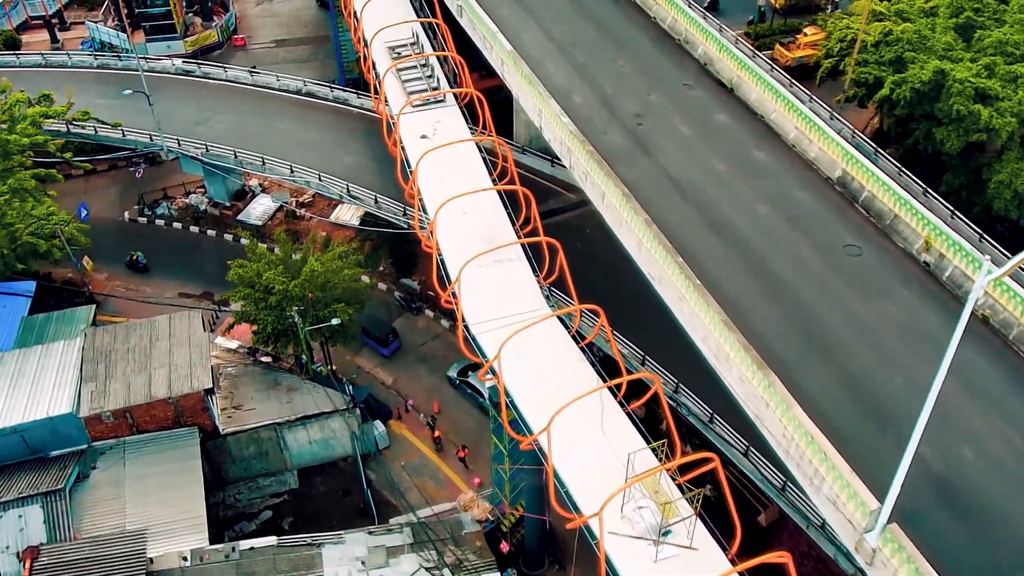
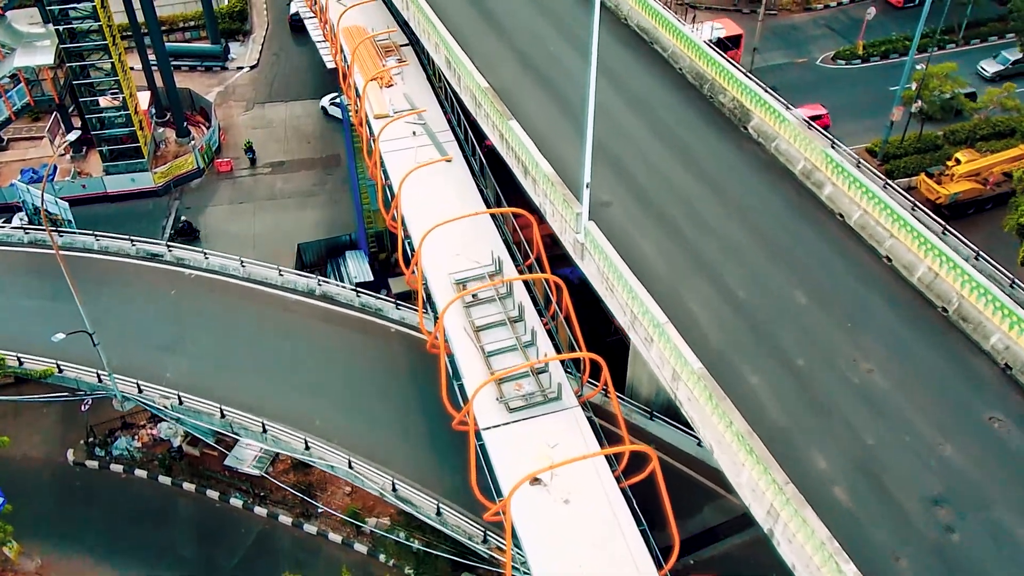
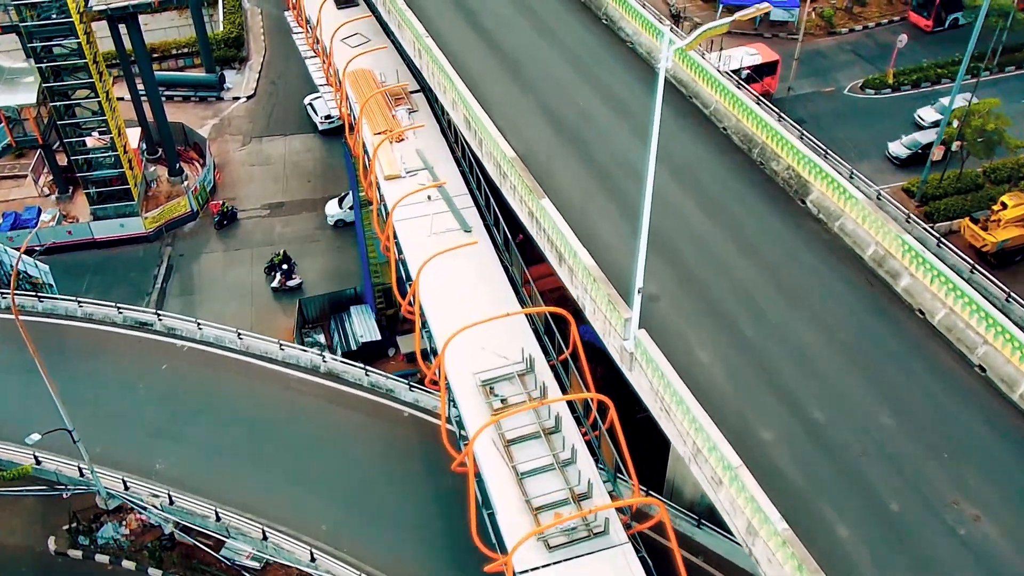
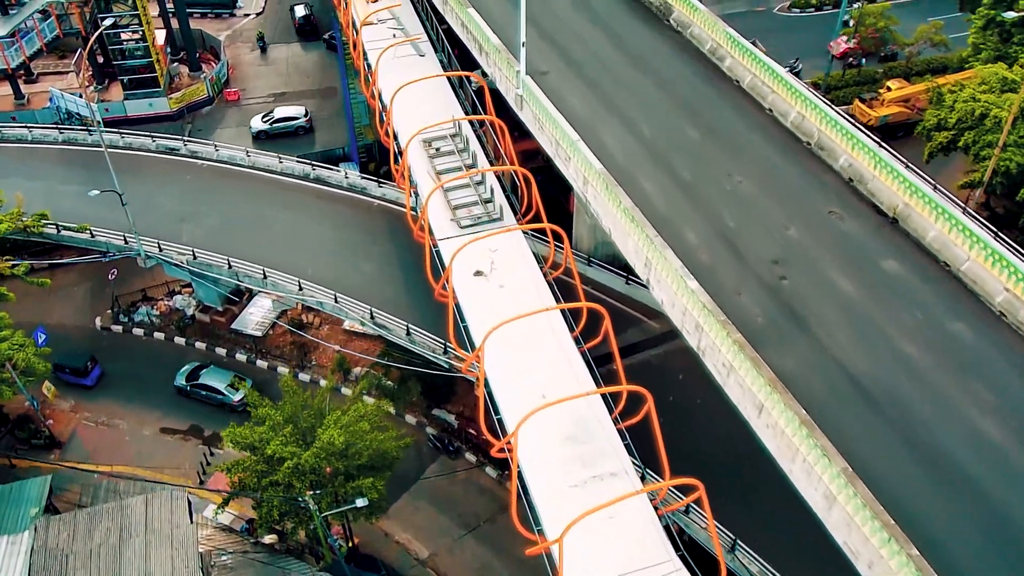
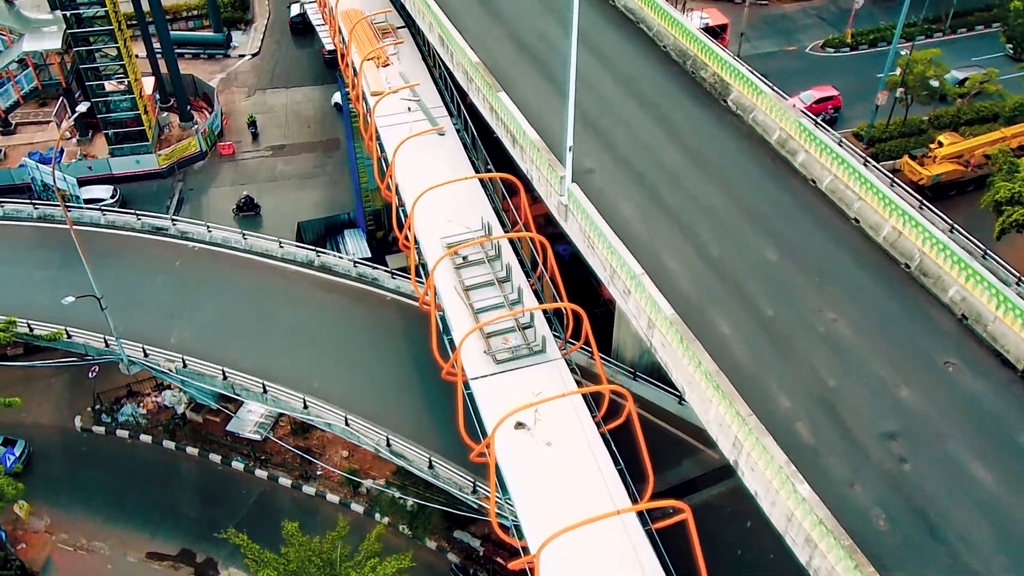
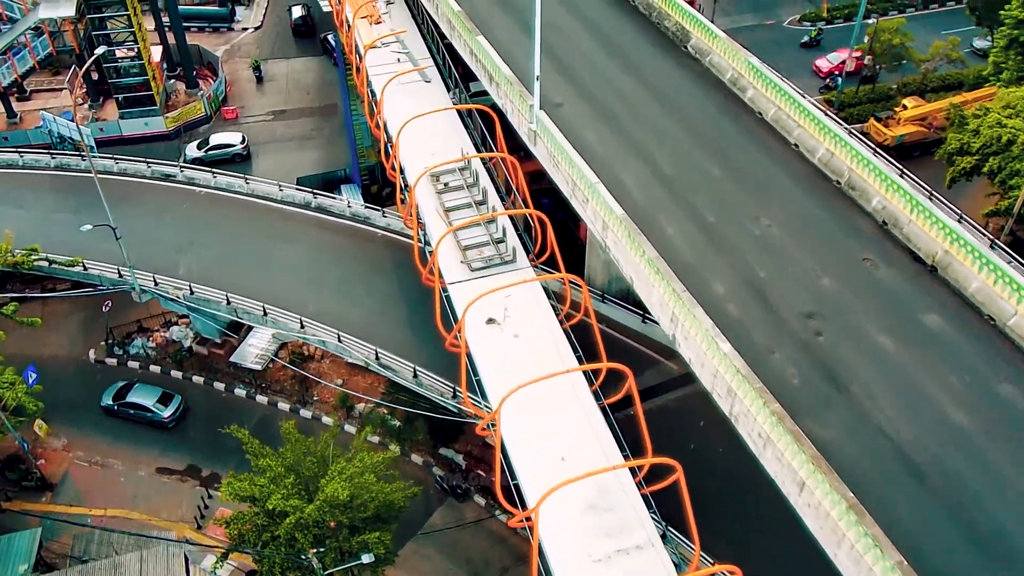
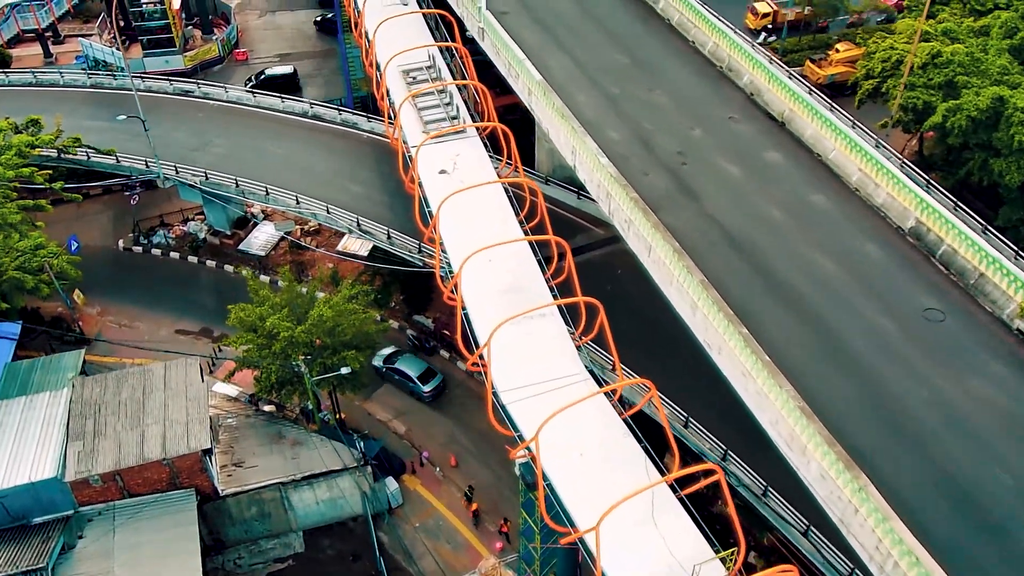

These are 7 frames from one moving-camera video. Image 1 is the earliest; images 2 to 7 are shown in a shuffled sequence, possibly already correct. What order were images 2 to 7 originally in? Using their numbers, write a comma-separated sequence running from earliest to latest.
7, 4, 6, 5, 2, 3
